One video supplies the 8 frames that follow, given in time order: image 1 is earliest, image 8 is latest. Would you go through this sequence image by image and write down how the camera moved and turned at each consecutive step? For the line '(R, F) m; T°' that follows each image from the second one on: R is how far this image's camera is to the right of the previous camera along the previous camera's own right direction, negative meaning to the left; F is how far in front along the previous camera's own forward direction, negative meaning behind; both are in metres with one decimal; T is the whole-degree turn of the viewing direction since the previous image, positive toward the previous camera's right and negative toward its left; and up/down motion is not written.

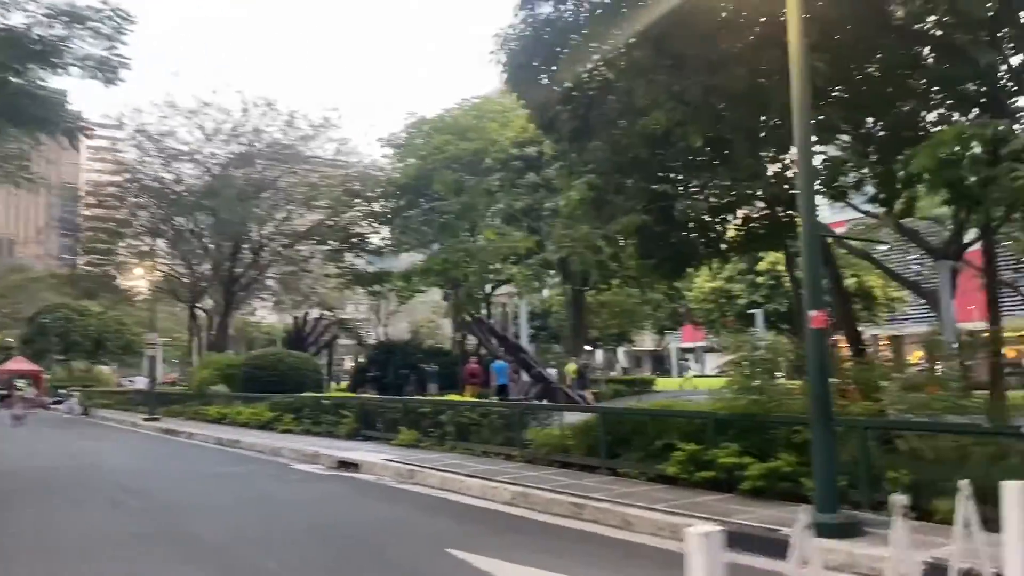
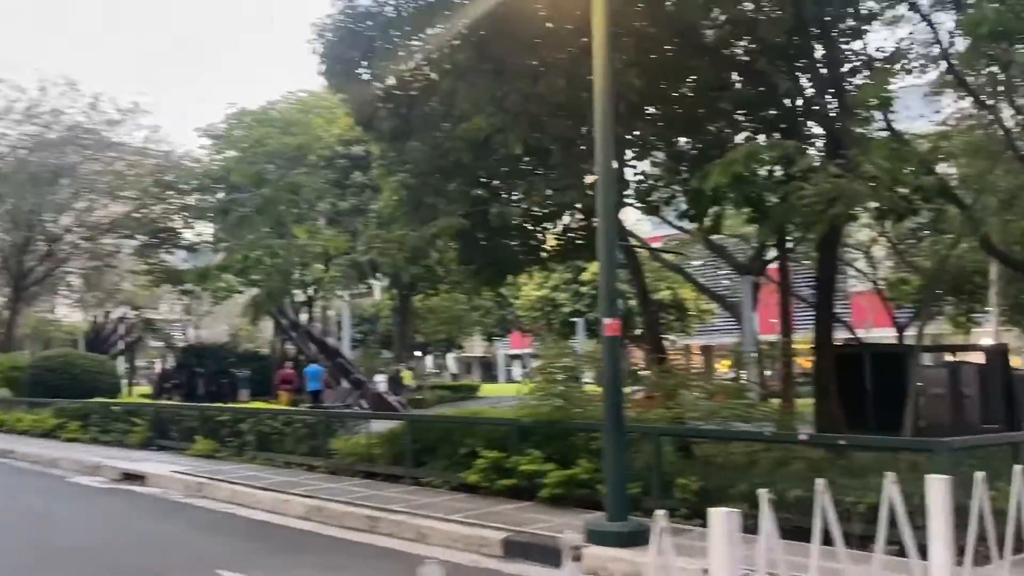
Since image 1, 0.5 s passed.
(+0.4, 0.0) m; +9°
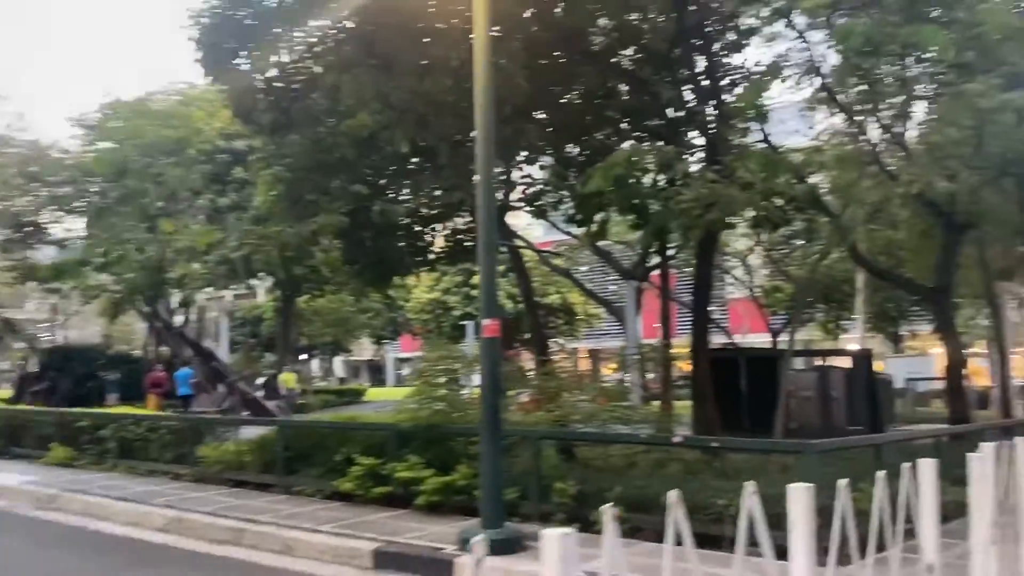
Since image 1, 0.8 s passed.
(+0.3, 0.0) m; +6°
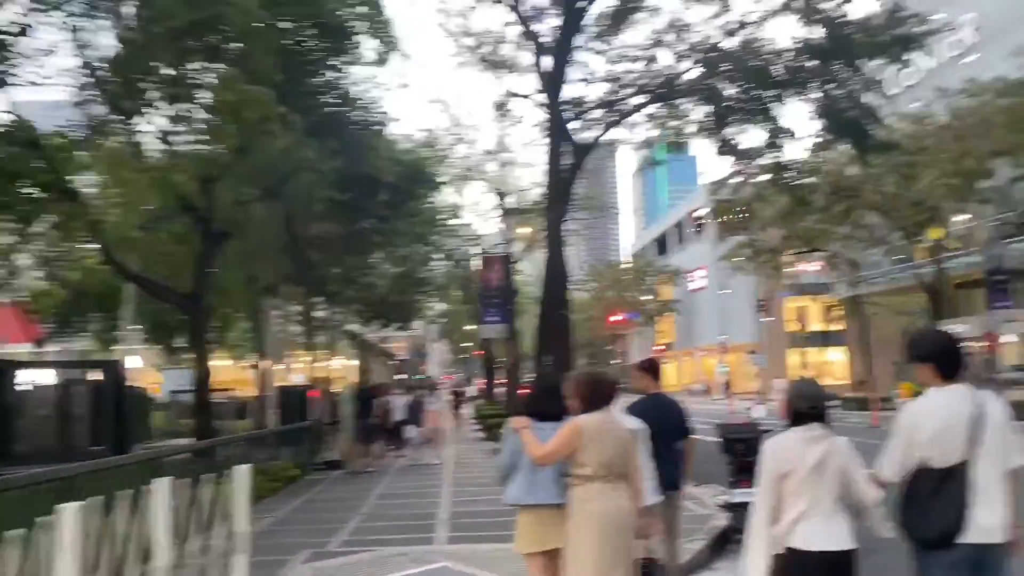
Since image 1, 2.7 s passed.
(+0.1, +1.4) m; +22°
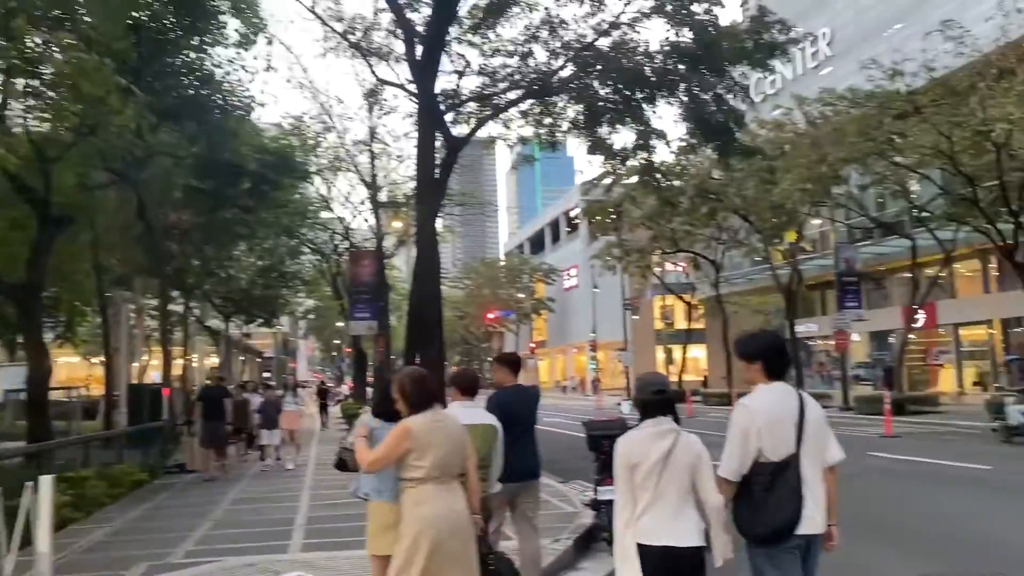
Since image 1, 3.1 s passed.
(+0.1, +0.3) m; +8°
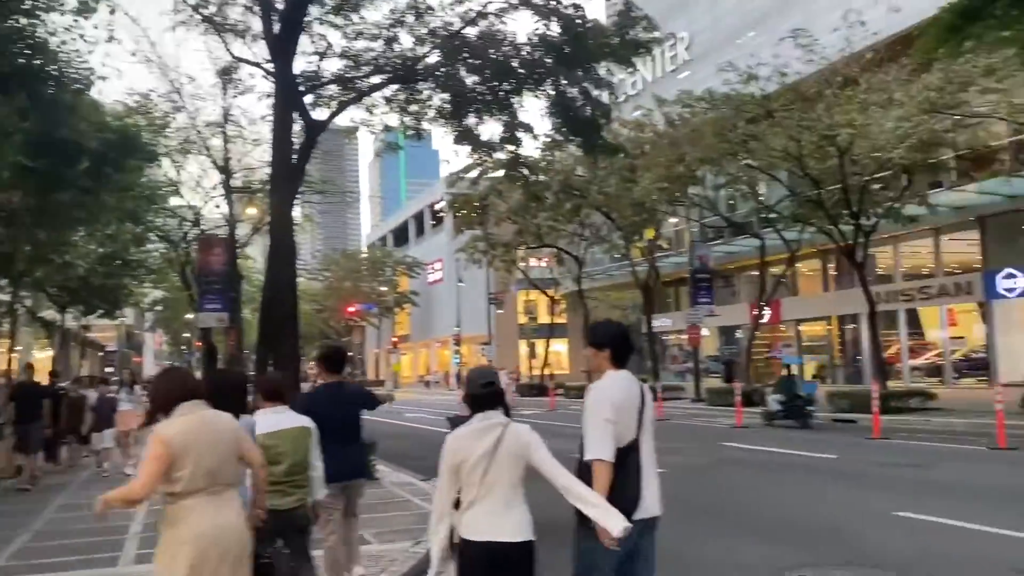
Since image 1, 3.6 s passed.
(0.0, +0.4) m; +9°
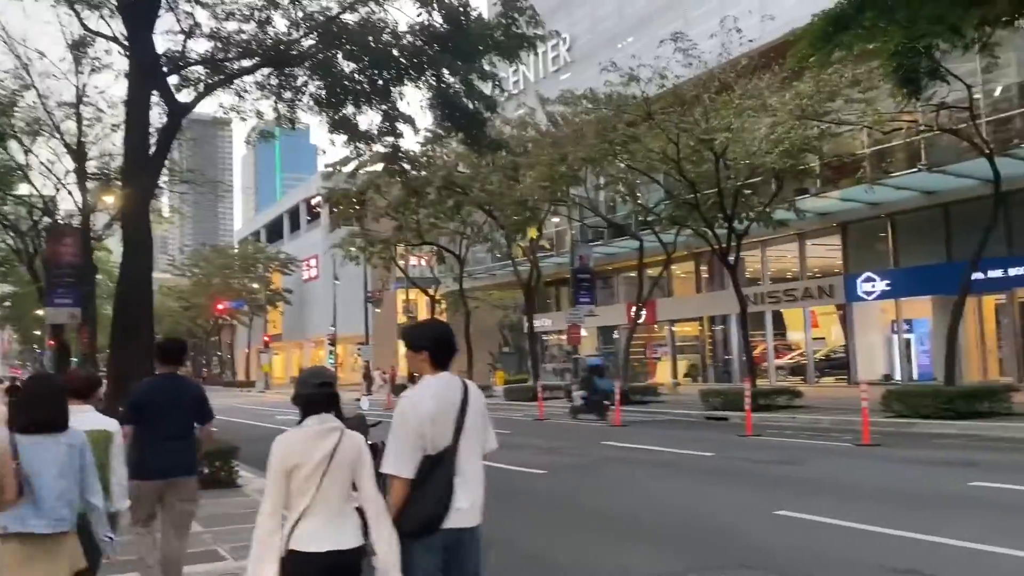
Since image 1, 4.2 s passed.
(0.0, +0.4) m; +8°
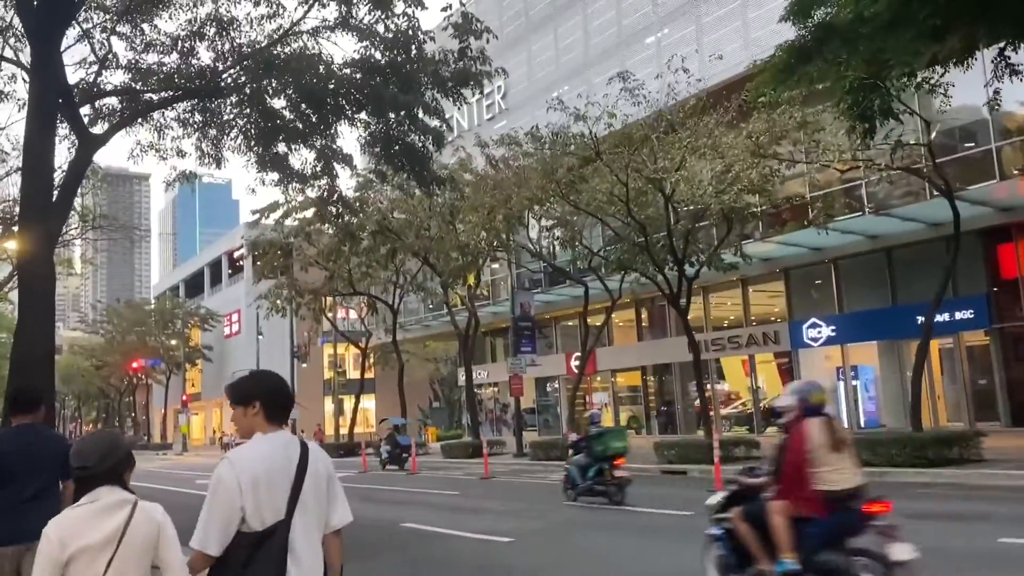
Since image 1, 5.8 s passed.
(-0.4, +1.1) m; +5°
